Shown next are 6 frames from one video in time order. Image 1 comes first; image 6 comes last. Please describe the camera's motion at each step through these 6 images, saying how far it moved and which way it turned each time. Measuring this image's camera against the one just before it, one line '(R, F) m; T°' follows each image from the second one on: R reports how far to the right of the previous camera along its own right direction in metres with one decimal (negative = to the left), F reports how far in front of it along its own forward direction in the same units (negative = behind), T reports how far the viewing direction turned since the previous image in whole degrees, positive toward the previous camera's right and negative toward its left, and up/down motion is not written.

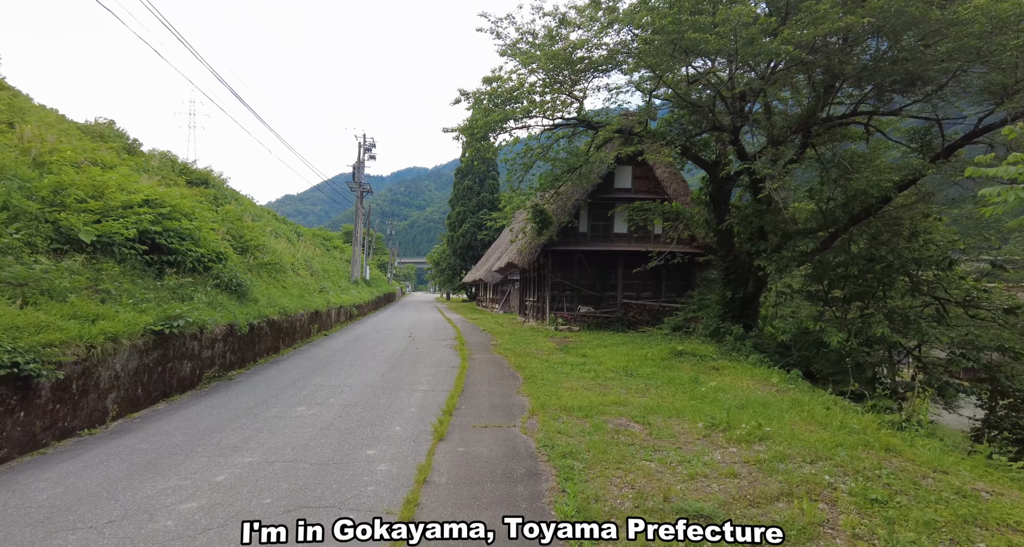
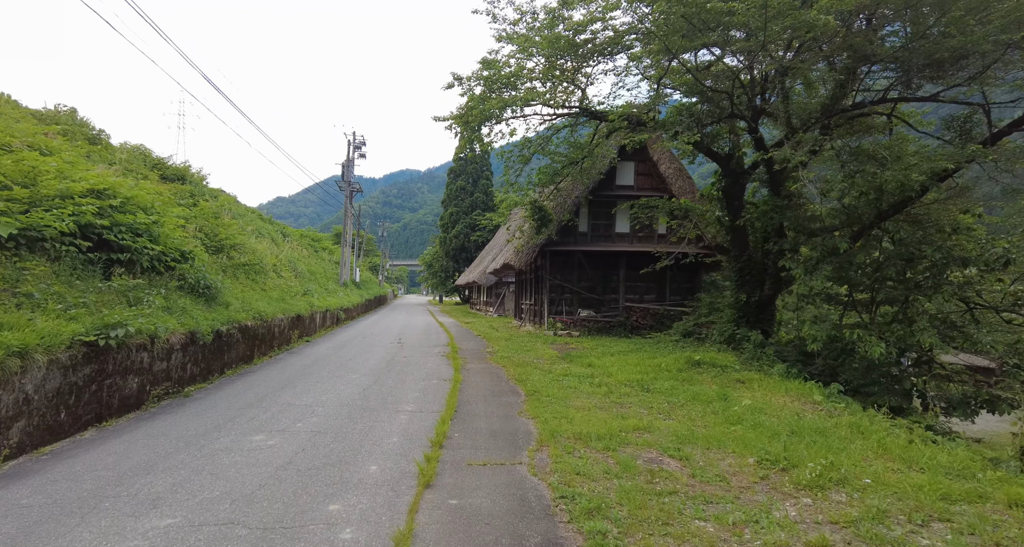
(-0.1, +1.0) m; +1°
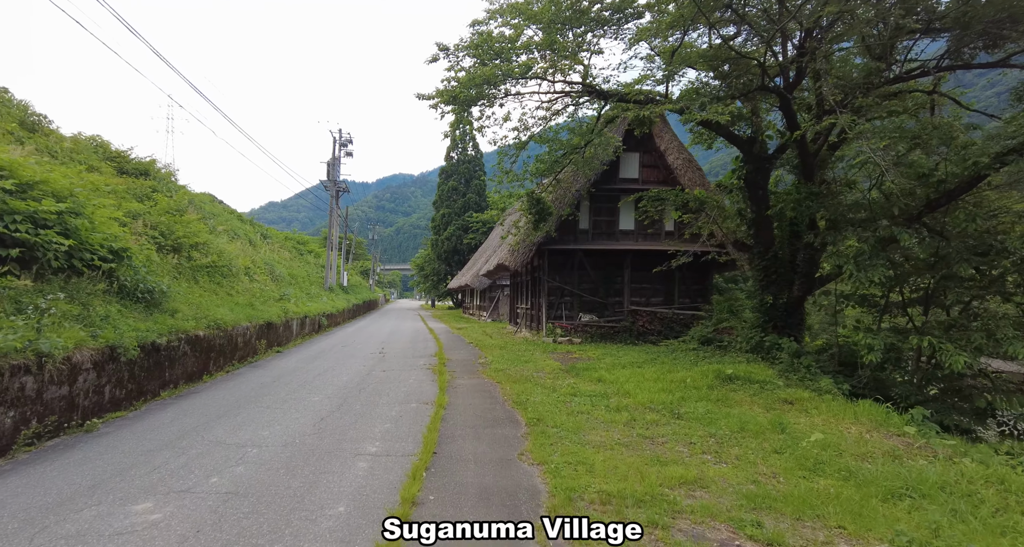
(0.0, +1.4) m; +1°
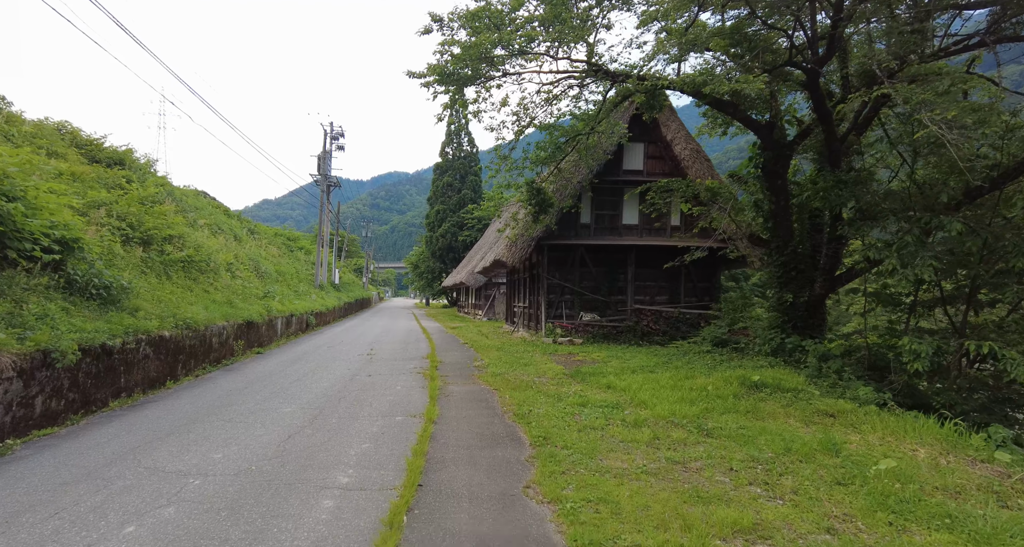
(-0.1, +0.8) m; +1°
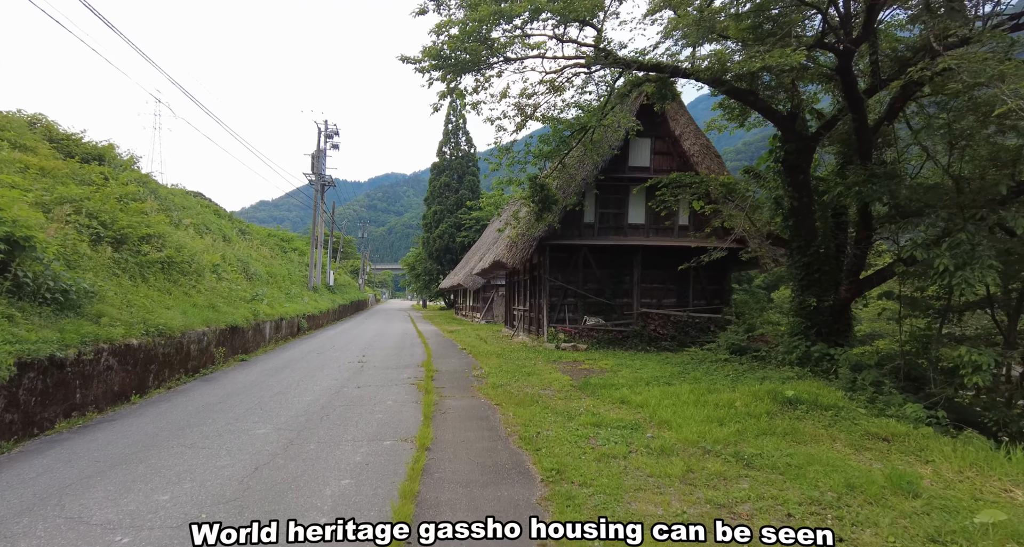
(-0.1, +0.7) m; 0°
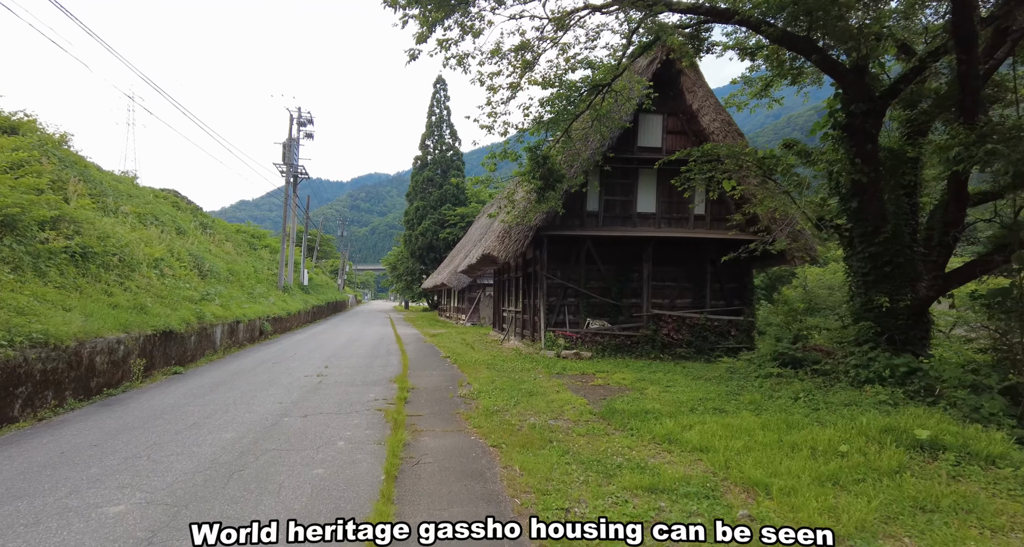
(-0.2, +1.9) m; +2°
